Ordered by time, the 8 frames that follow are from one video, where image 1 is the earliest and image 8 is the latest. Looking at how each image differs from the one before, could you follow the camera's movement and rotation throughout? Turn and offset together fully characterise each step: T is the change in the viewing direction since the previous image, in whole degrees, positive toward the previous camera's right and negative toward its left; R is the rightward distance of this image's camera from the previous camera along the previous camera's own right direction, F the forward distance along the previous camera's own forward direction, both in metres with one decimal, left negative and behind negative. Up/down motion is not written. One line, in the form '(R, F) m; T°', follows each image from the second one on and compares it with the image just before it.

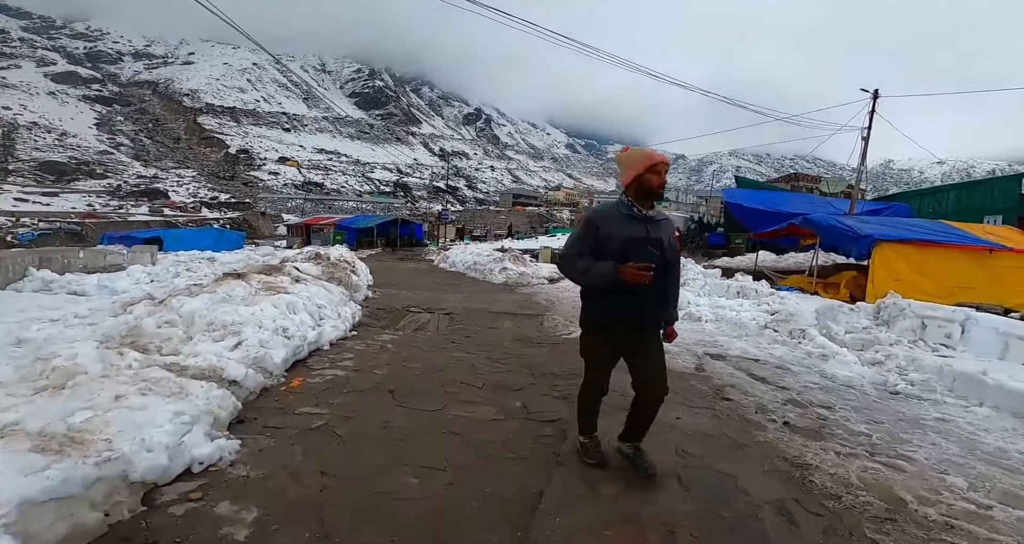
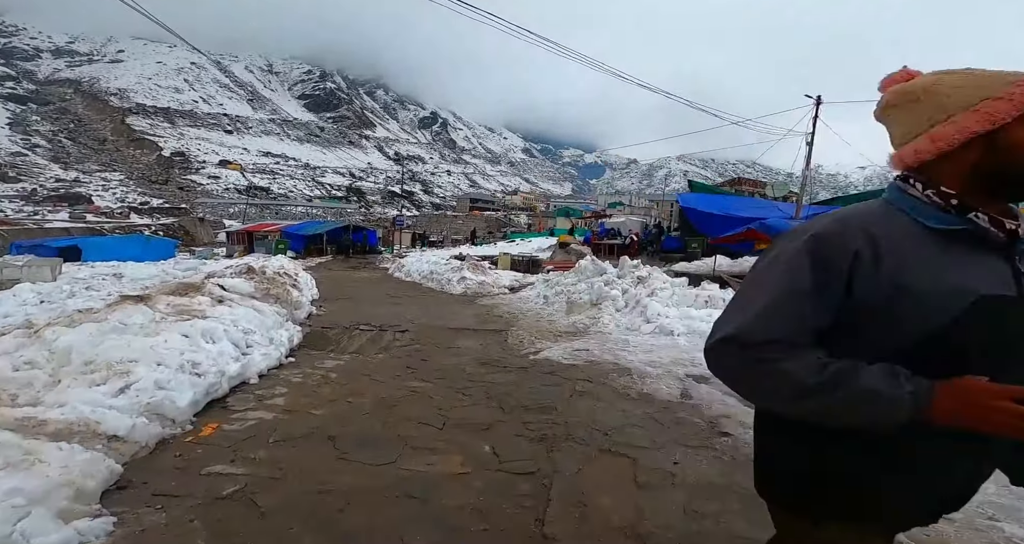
(-0.1, +0.7) m; +5°
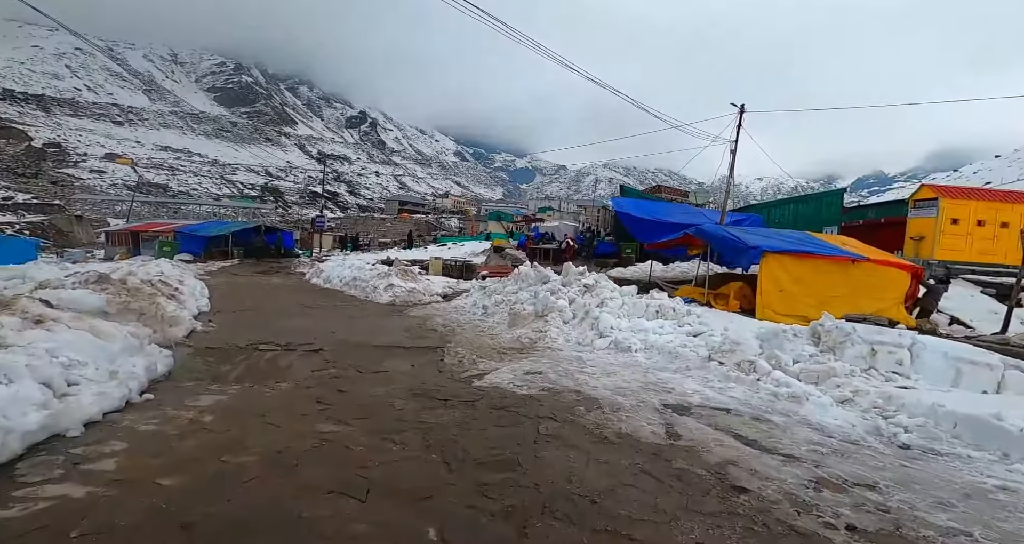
(-0.1, +1.0) m; +8°
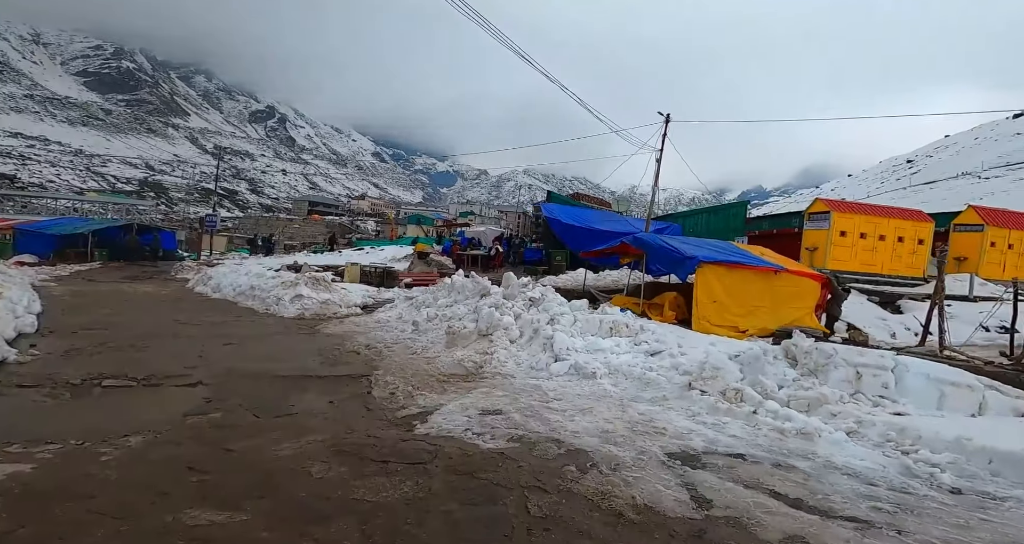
(-0.3, +1.0) m; +10°
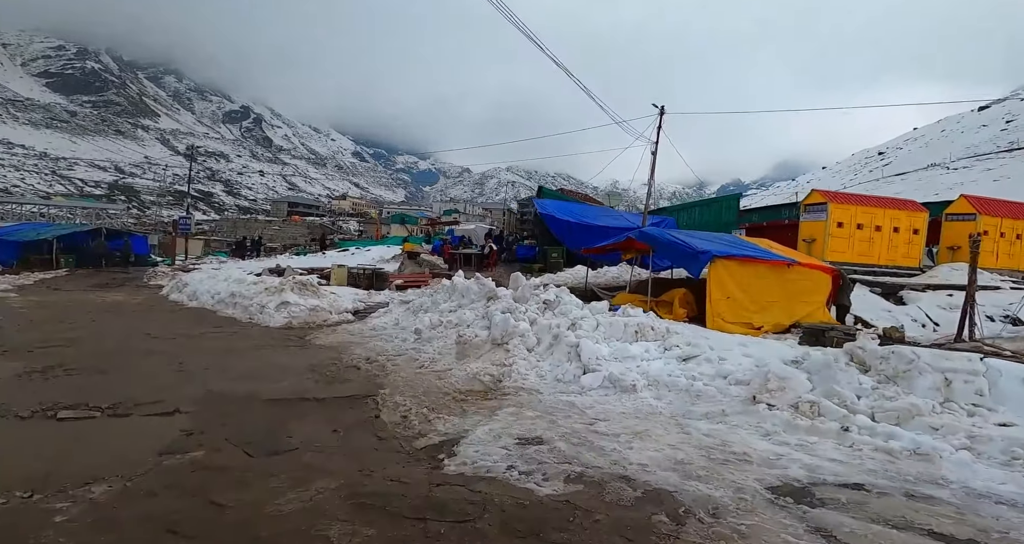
(-0.4, +0.7) m; +2°
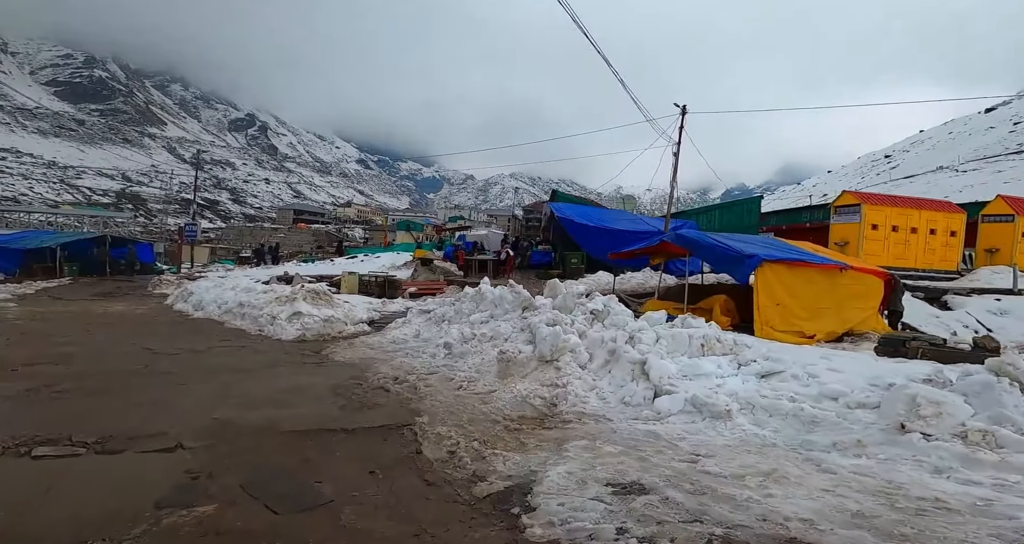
(-0.5, +0.7) m; 0°
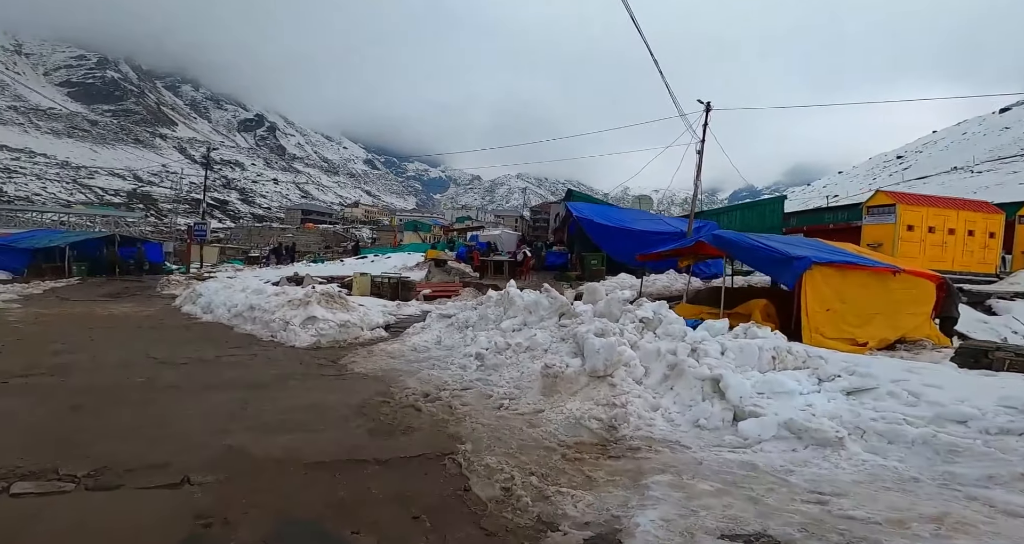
(-0.4, +0.6) m; -1°
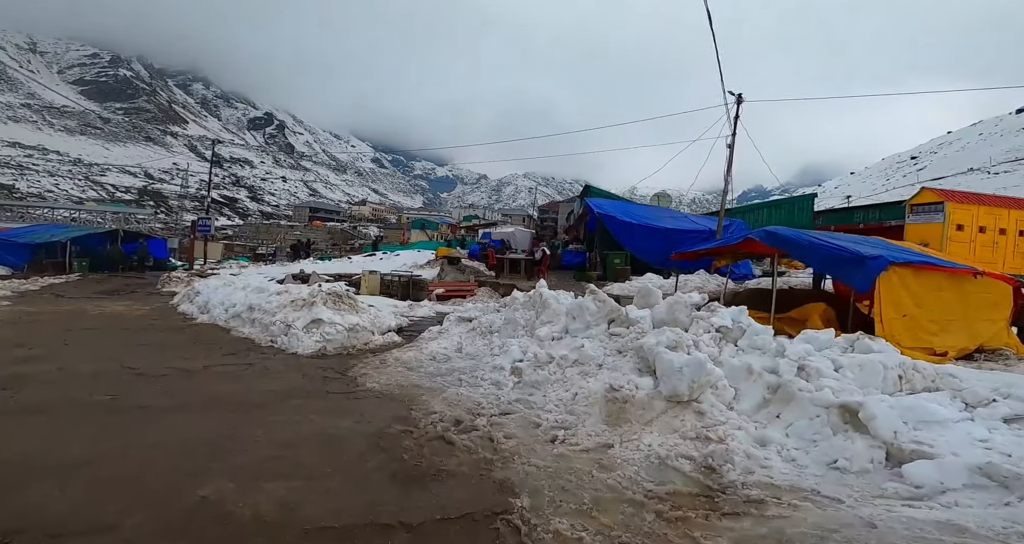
(-0.4, +1.0) m; -1°
